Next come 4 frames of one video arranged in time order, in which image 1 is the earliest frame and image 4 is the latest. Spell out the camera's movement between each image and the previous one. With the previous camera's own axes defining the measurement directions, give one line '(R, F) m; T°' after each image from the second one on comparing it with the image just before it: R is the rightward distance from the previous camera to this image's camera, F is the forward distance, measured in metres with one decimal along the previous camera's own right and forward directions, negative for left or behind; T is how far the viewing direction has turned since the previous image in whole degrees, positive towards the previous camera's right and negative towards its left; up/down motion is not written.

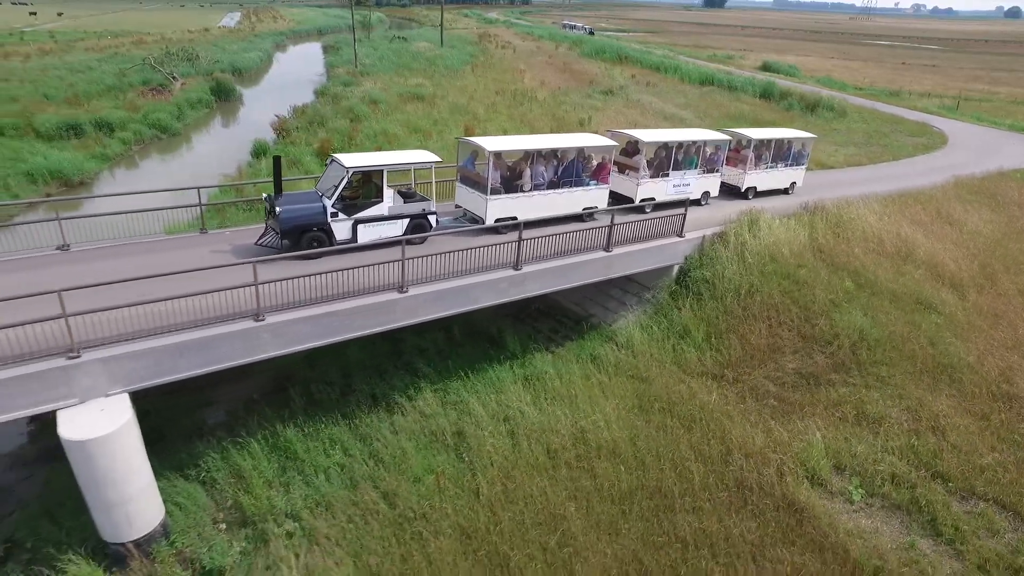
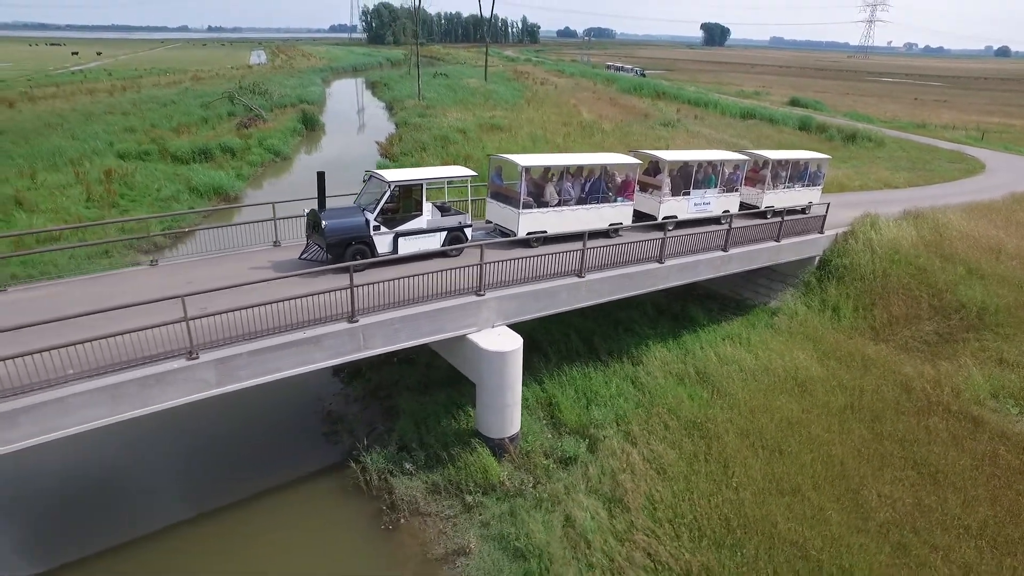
(-4.4, -2.8) m; 0°
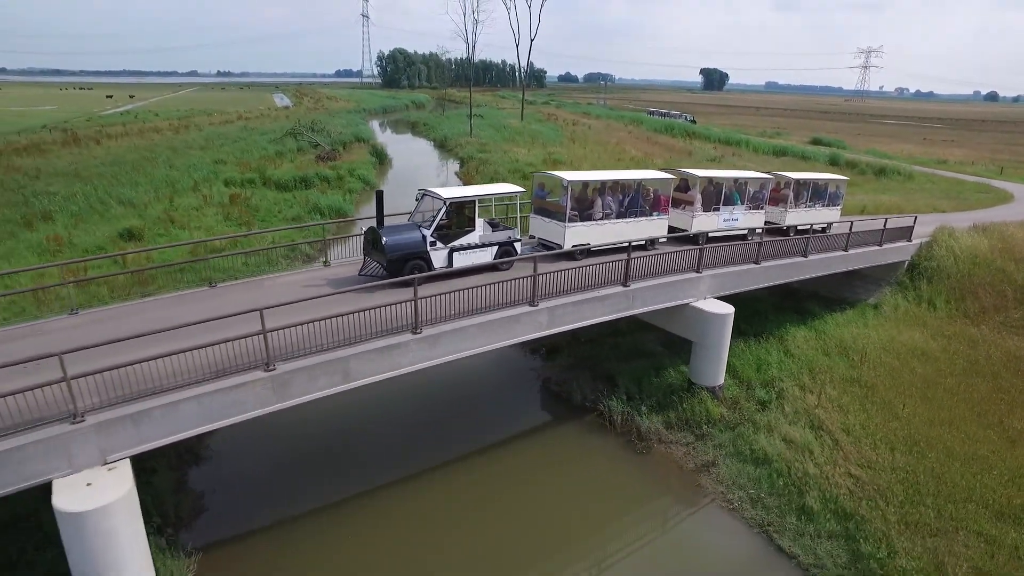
(-4.2, -2.6) m; 0°
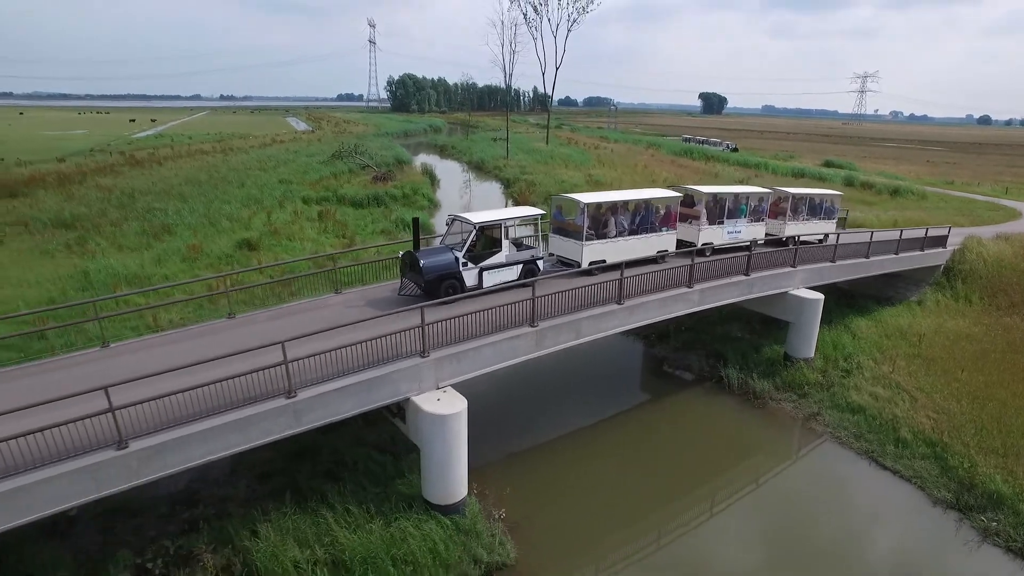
(-3.4, -3.1) m; 0°
